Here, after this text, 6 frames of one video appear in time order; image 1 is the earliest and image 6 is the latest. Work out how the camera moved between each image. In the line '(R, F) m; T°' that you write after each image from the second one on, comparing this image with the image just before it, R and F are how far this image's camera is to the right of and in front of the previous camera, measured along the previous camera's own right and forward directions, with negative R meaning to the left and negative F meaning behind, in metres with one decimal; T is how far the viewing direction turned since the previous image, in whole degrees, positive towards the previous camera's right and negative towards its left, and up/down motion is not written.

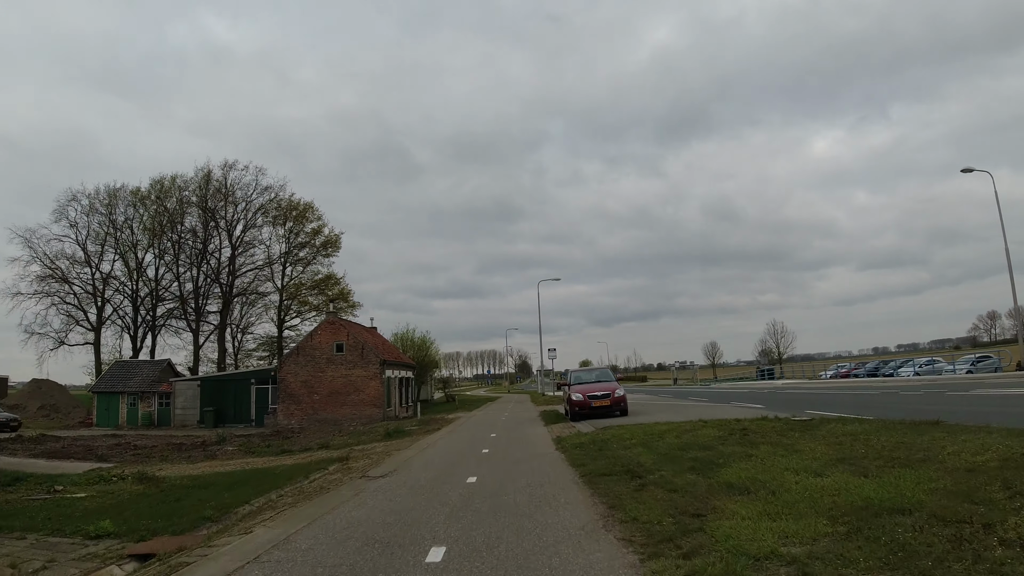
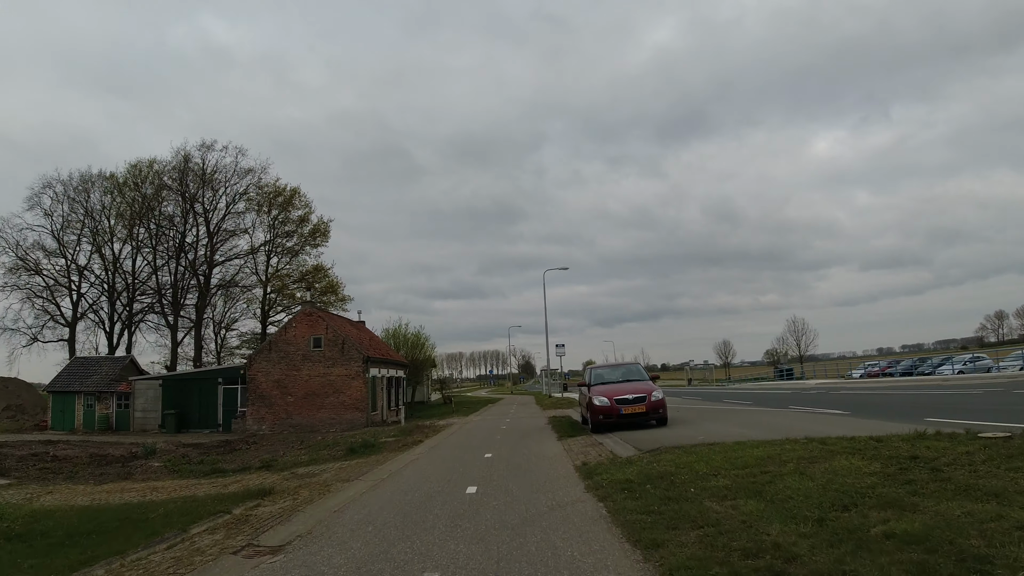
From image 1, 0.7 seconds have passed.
(0.0, +4.7) m; 0°
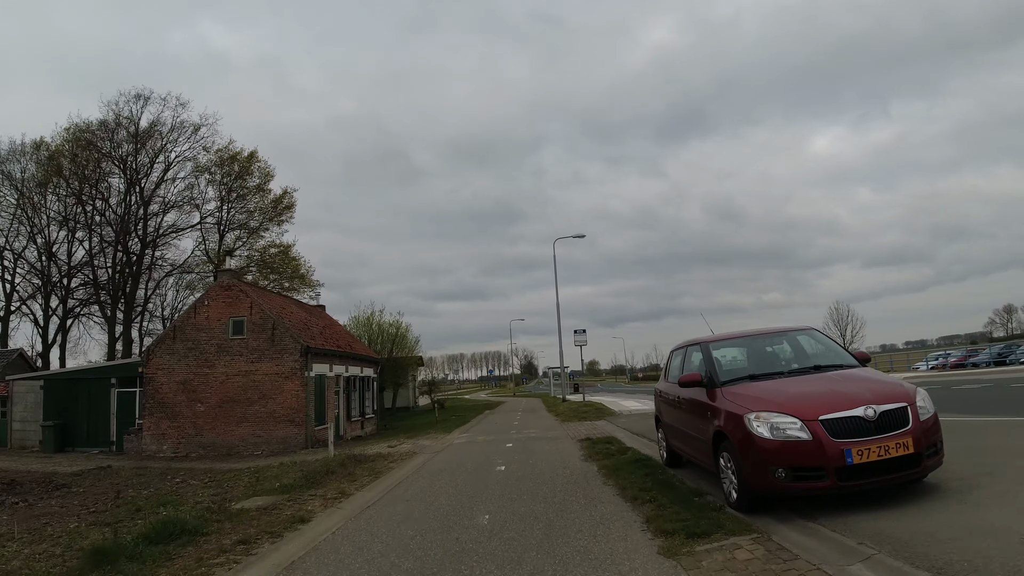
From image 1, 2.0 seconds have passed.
(0.0, +9.1) m; 0°
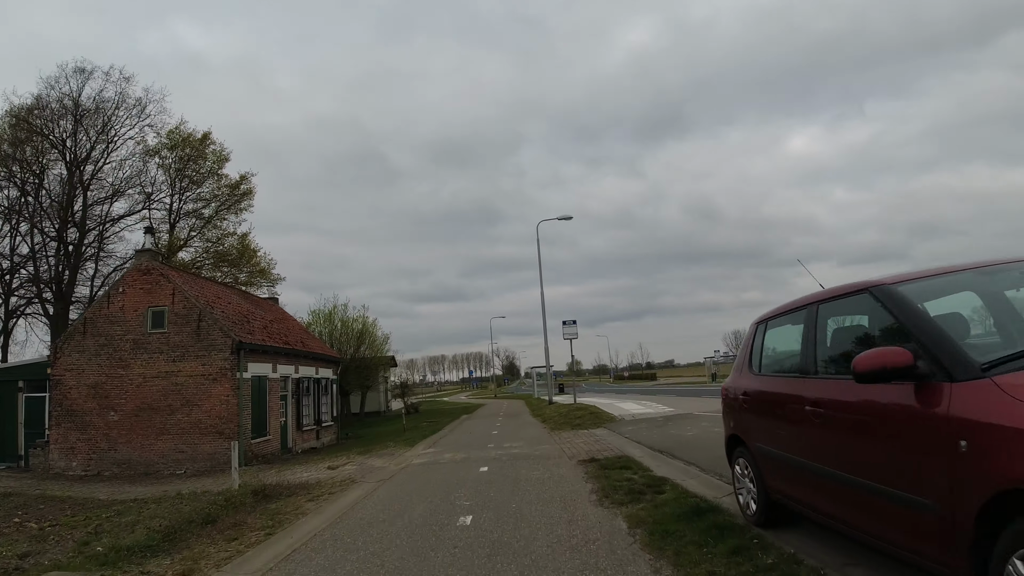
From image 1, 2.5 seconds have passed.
(+0.1, +3.5) m; +2°
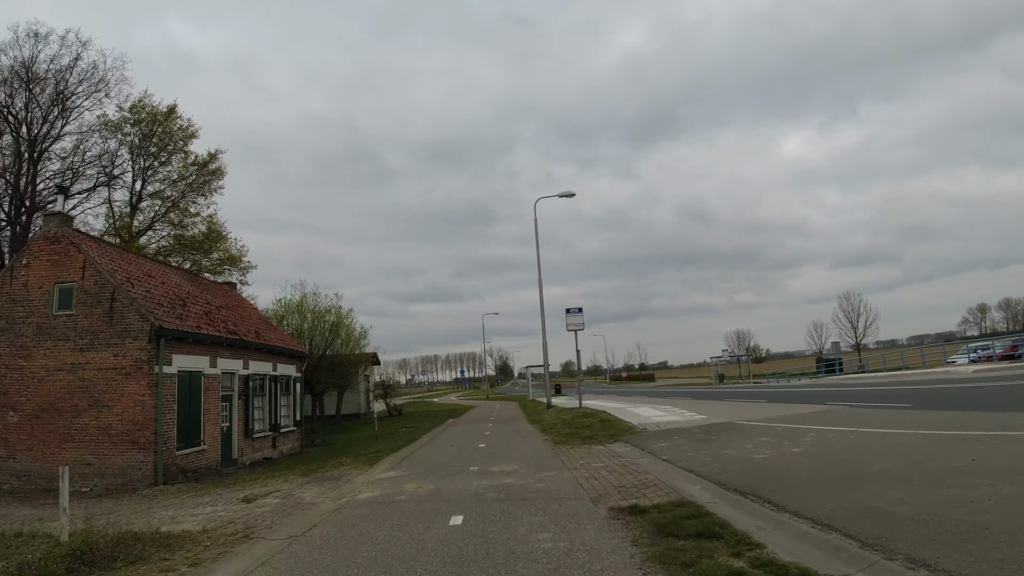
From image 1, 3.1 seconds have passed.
(0.0, +3.4) m; +1°
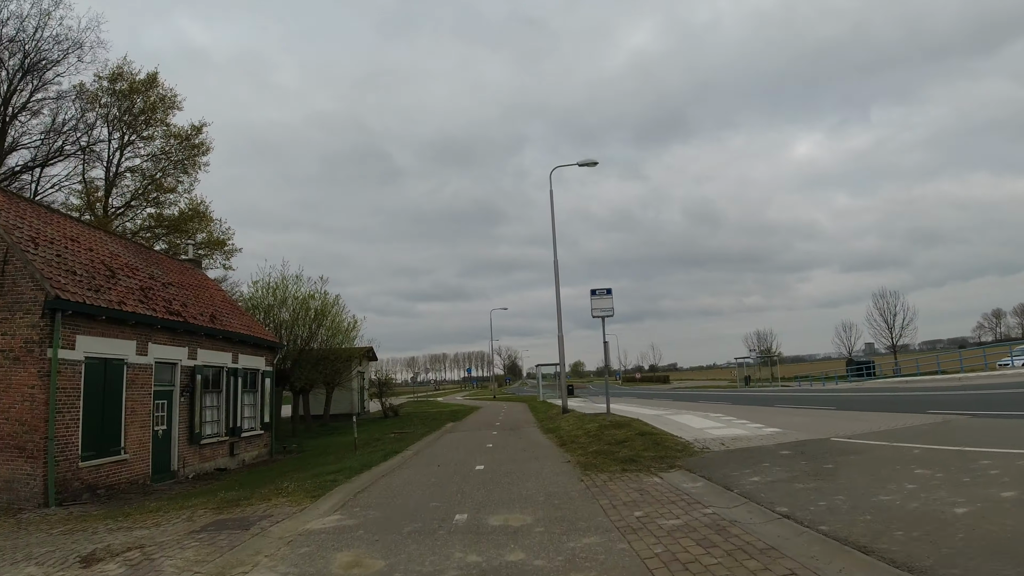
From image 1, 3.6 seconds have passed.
(0.0, +3.4) m; -1°
